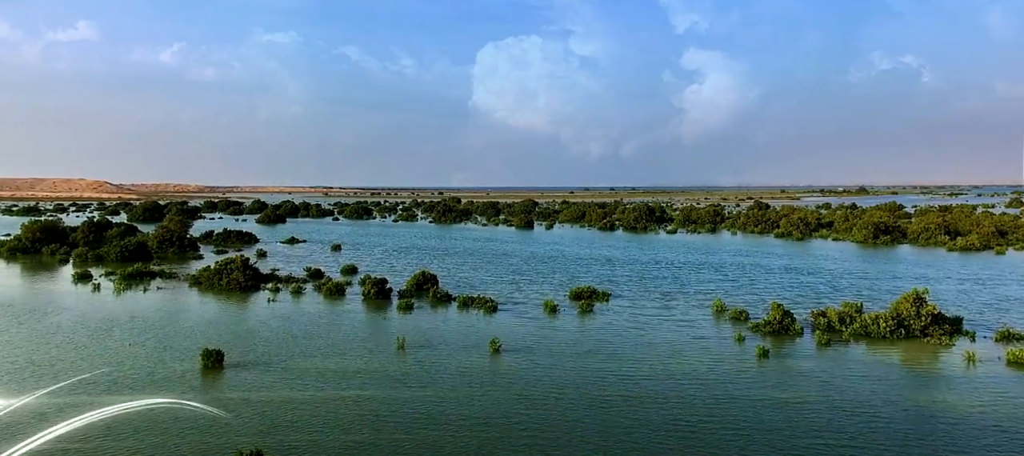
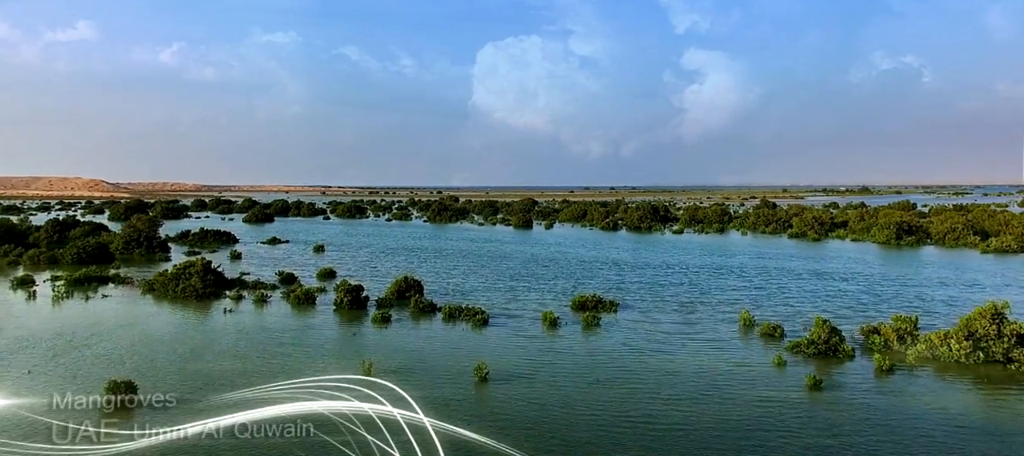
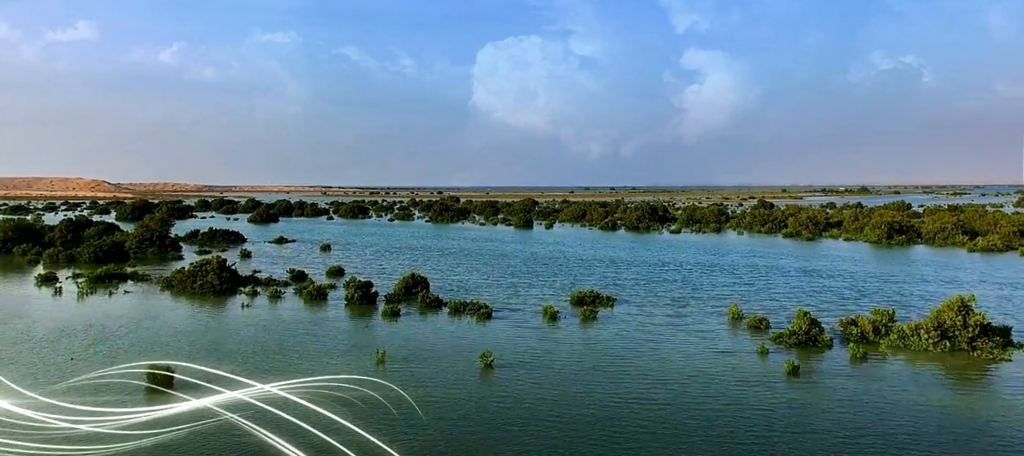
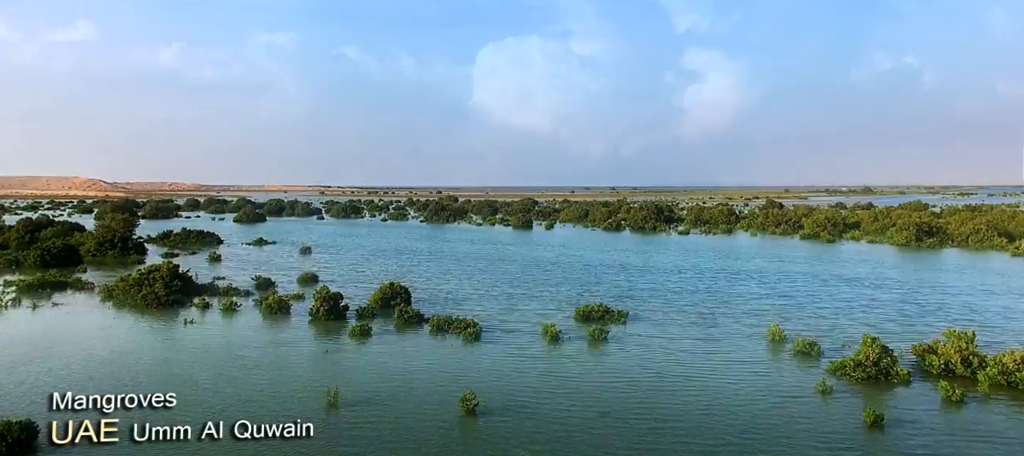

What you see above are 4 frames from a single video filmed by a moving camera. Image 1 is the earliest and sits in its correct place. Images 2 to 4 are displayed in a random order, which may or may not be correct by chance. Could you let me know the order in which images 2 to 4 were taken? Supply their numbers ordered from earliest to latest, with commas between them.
3, 2, 4
